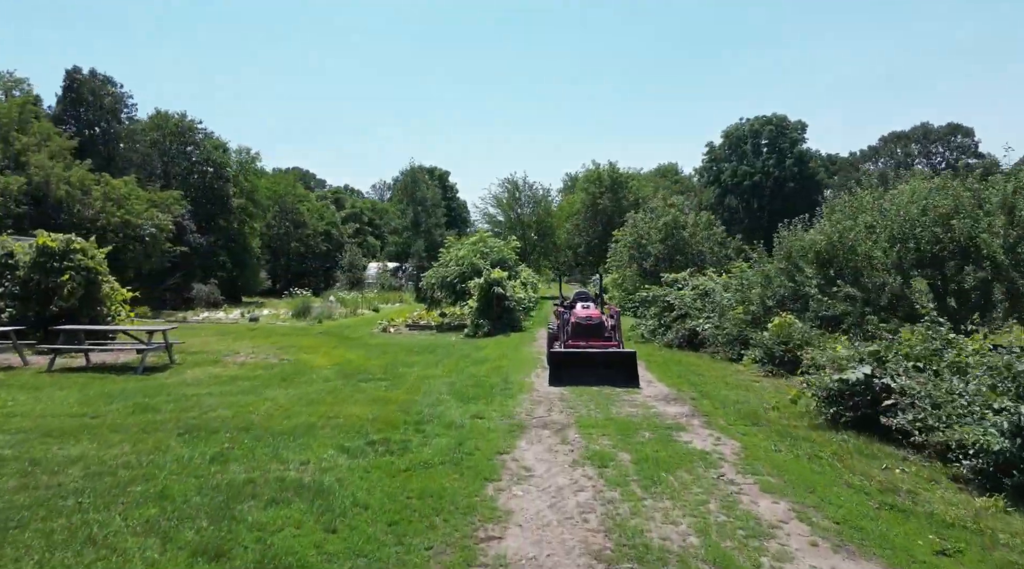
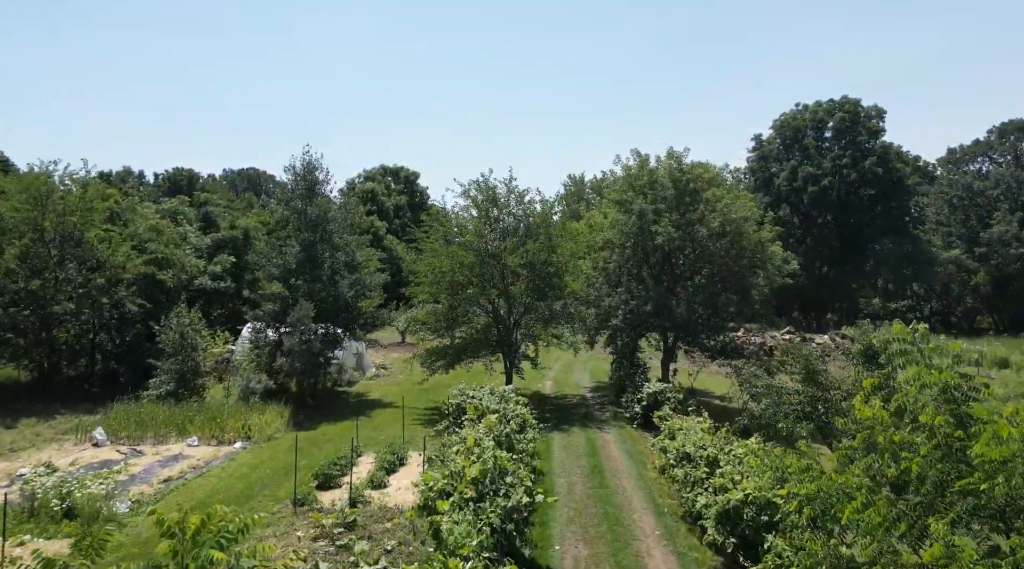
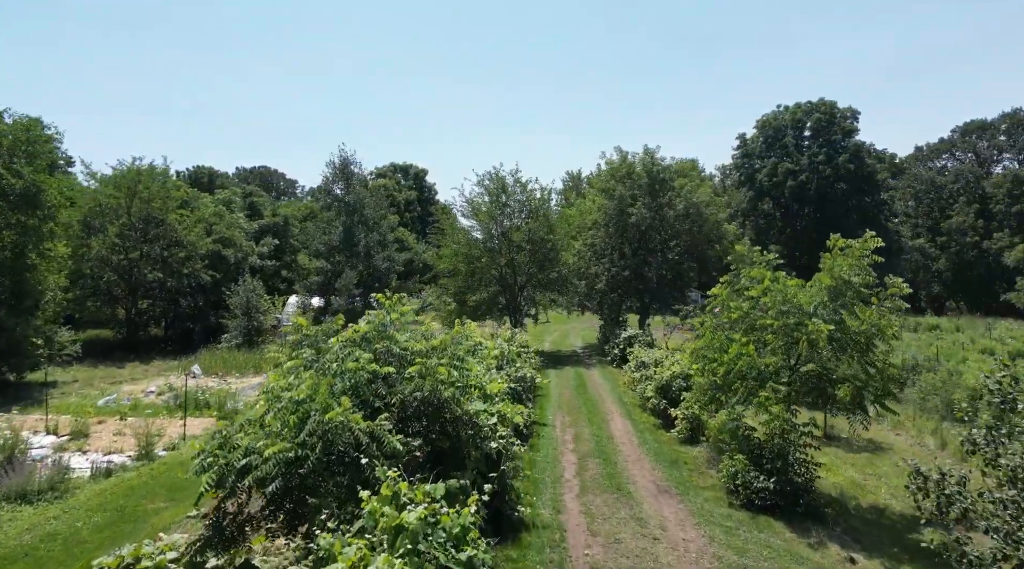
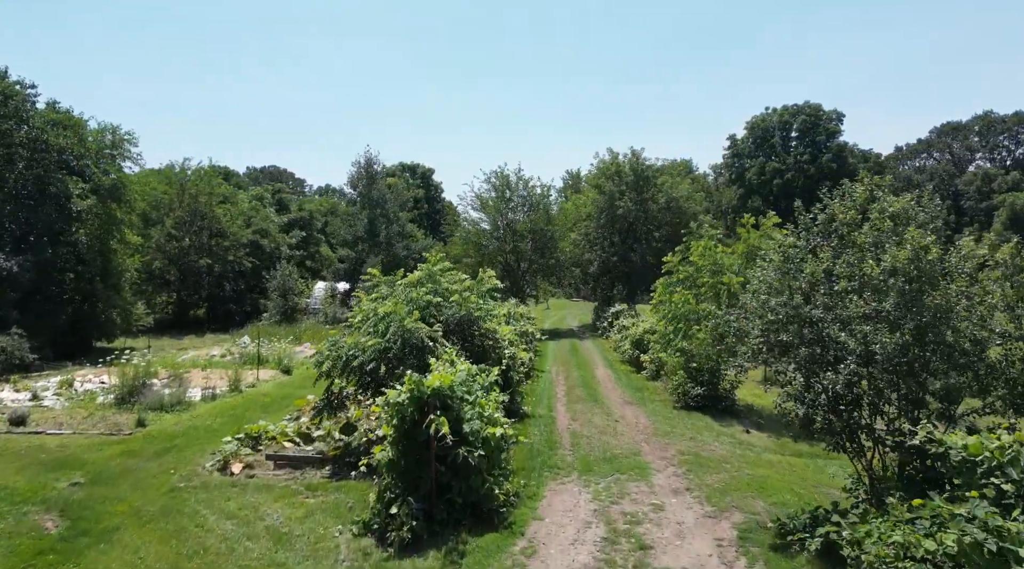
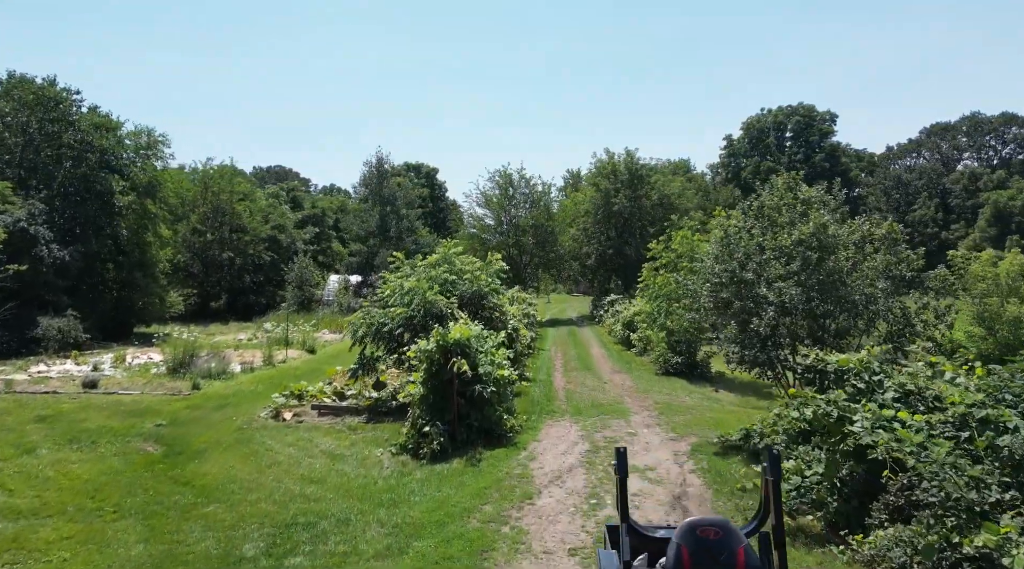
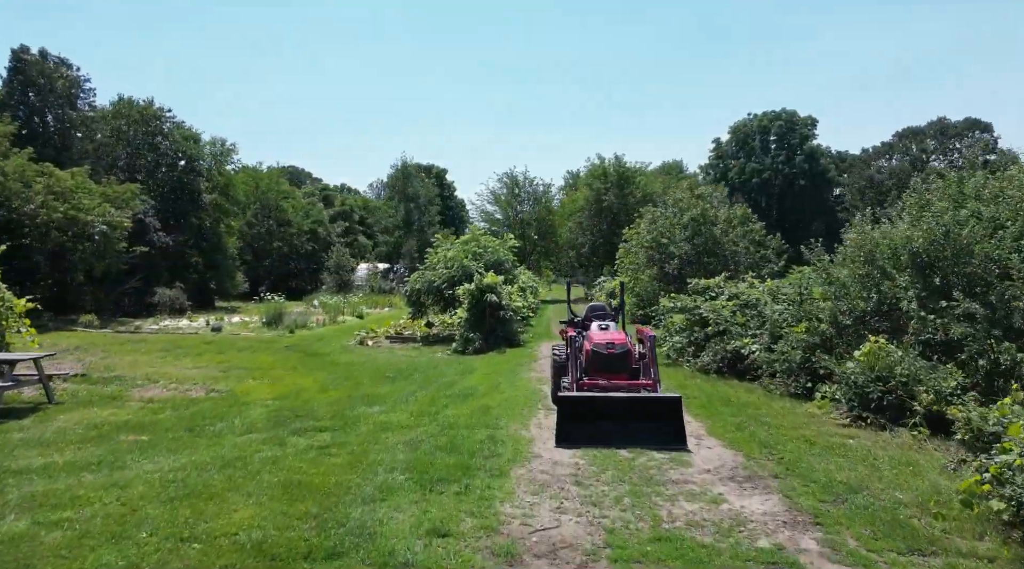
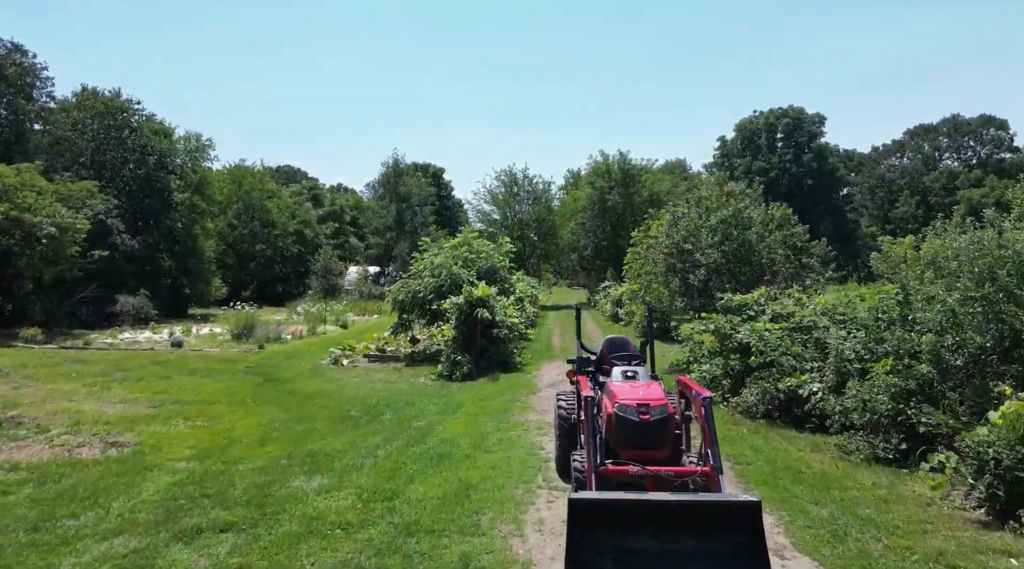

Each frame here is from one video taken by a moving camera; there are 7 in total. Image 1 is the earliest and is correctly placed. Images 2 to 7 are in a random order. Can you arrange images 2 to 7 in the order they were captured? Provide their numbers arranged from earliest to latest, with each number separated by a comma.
6, 7, 5, 4, 3, 2
